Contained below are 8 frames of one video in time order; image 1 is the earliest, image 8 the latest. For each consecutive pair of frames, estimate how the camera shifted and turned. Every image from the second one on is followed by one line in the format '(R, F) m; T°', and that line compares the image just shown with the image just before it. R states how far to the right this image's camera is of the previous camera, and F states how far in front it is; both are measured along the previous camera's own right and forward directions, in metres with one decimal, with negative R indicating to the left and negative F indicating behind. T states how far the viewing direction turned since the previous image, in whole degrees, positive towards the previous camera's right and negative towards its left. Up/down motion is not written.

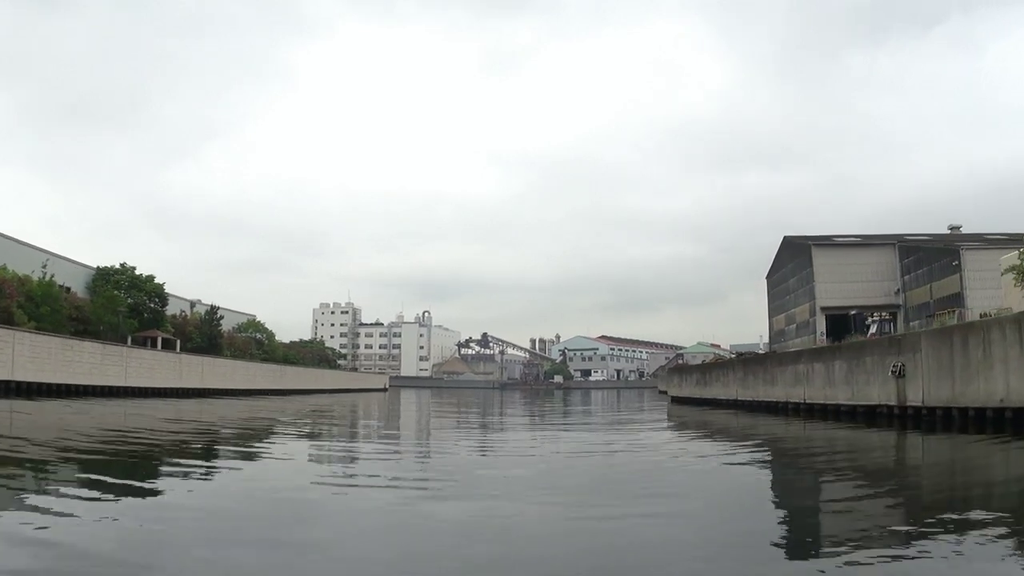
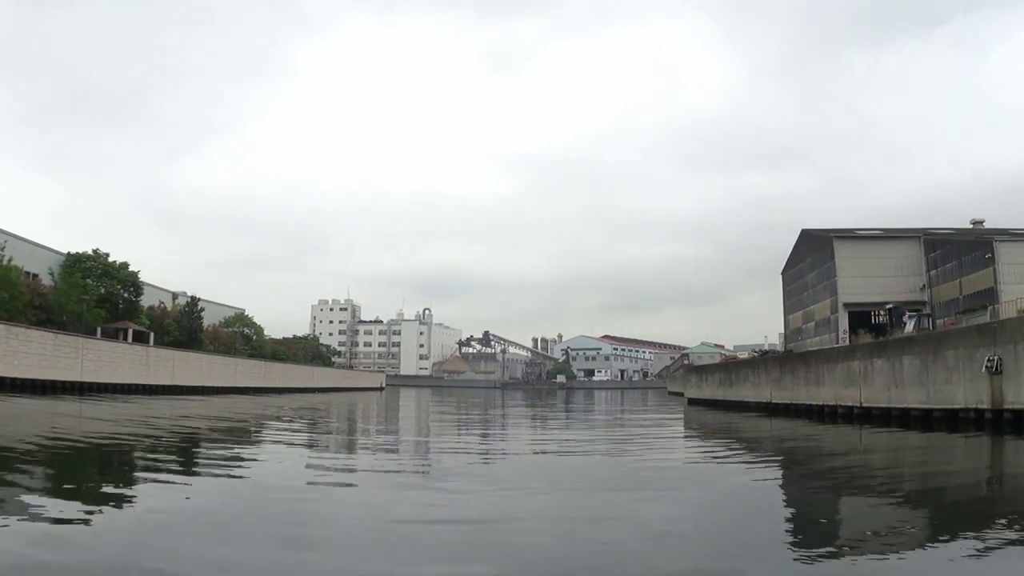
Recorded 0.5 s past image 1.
(0.0, +0.8) m; 0°
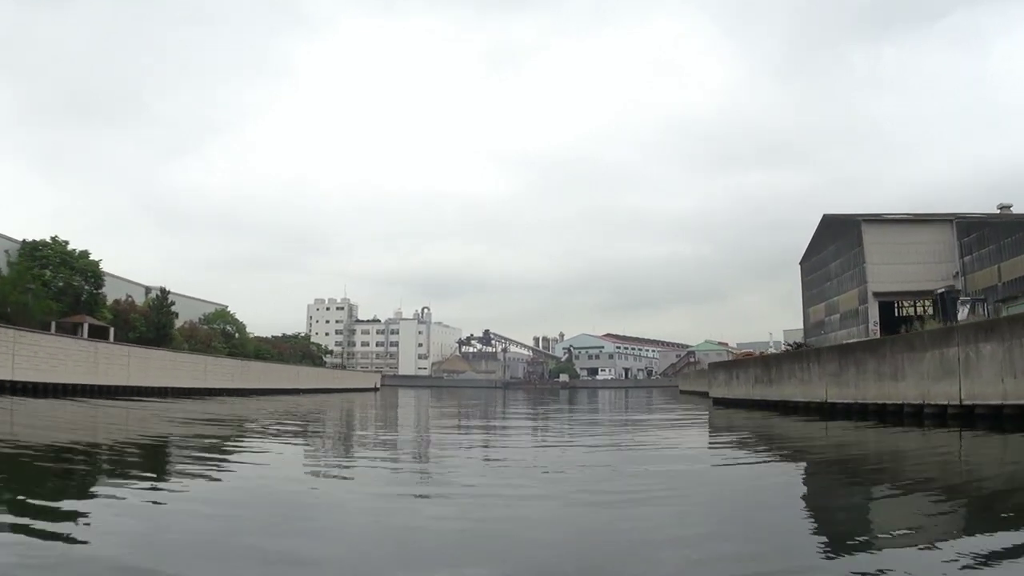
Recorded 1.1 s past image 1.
(0.0, +1.0) m; 0°
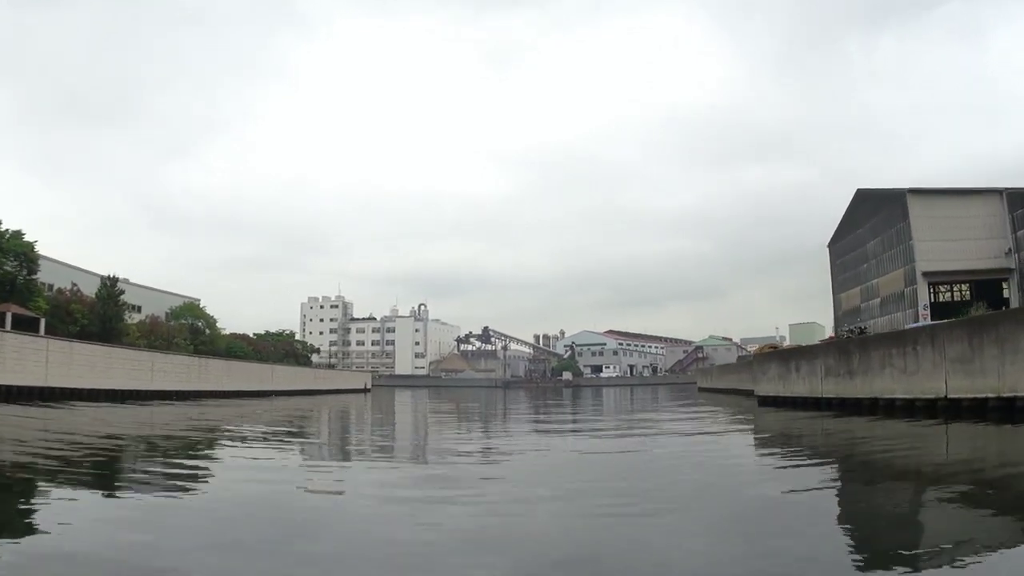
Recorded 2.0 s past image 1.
(-0.1, +1.4) m; 0°
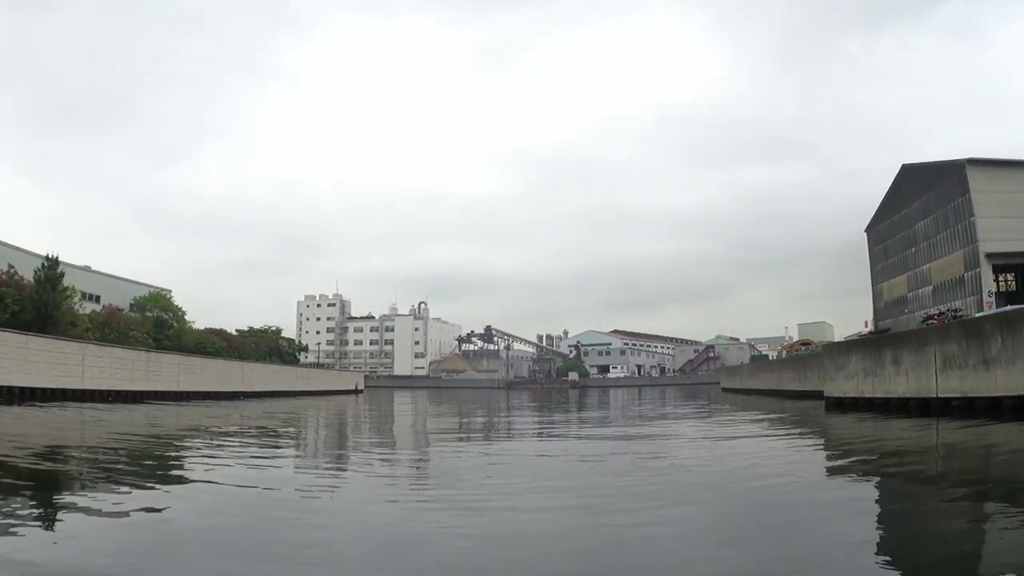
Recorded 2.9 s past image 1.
(-0.1, +1.3) m; 0°
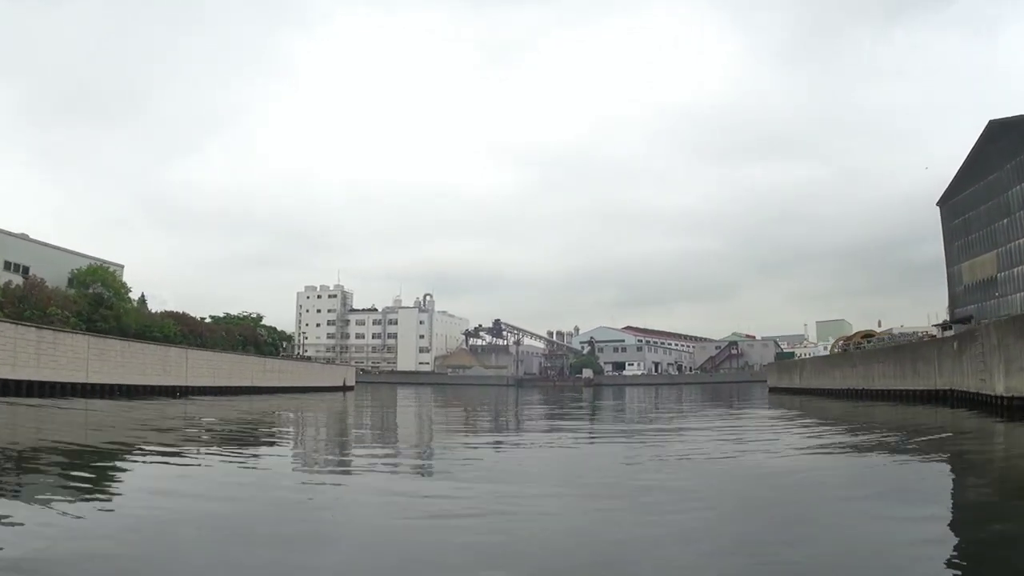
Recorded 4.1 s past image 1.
(-0.1, +1.9) m; -1°
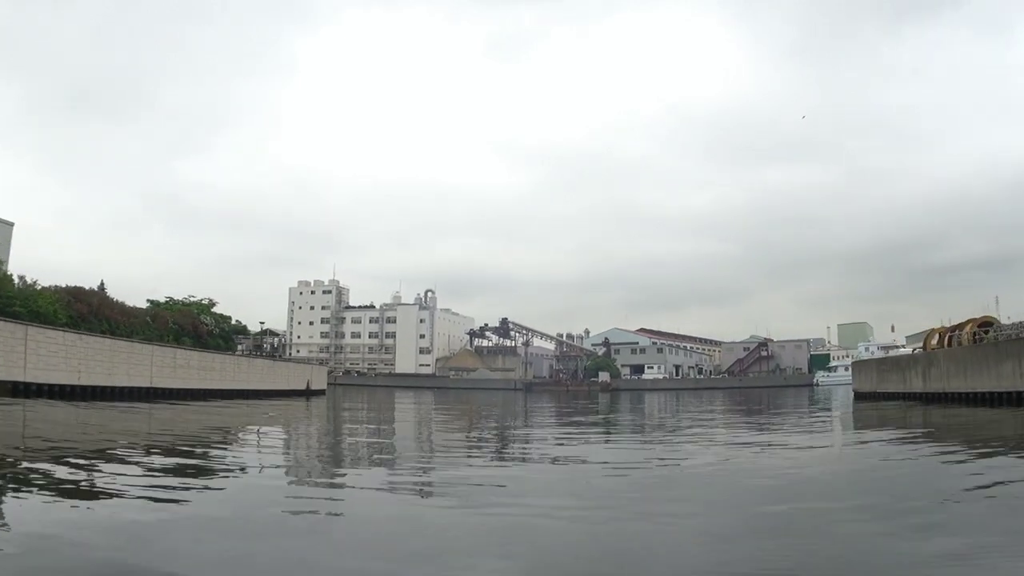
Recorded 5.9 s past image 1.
(-0.1, +2.7) m; -1°
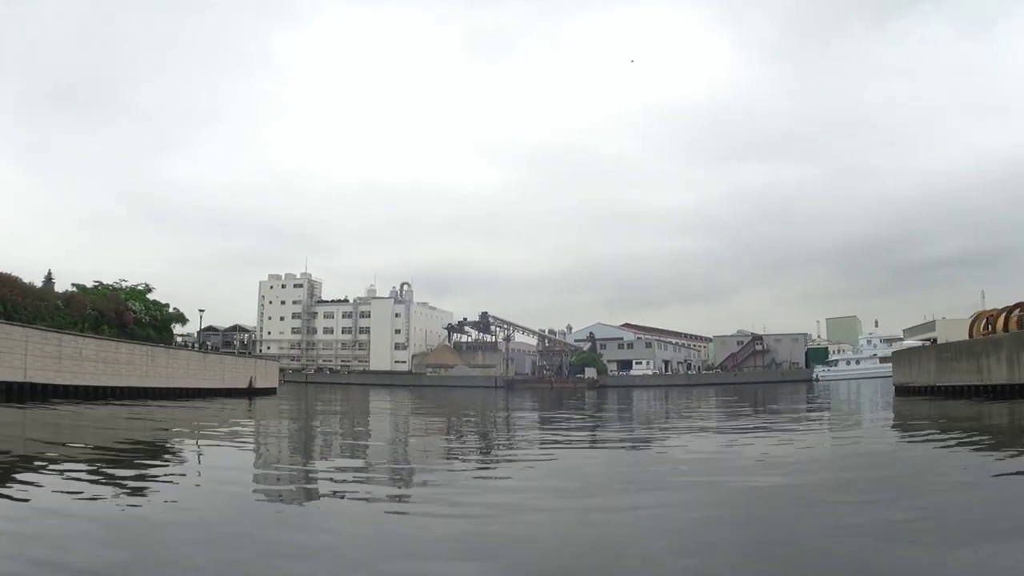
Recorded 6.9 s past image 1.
(+0.1, +1.7) m; +1°
